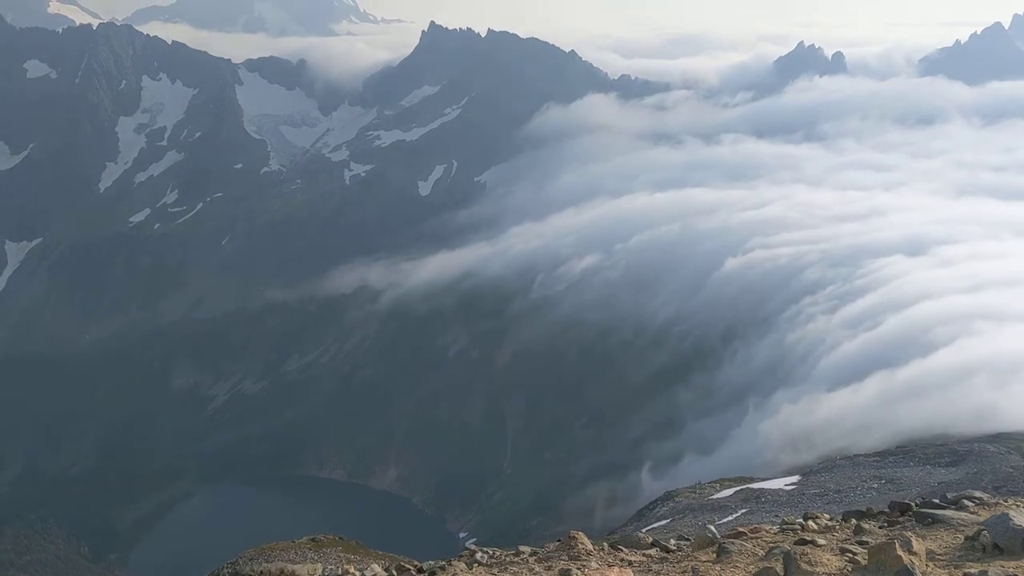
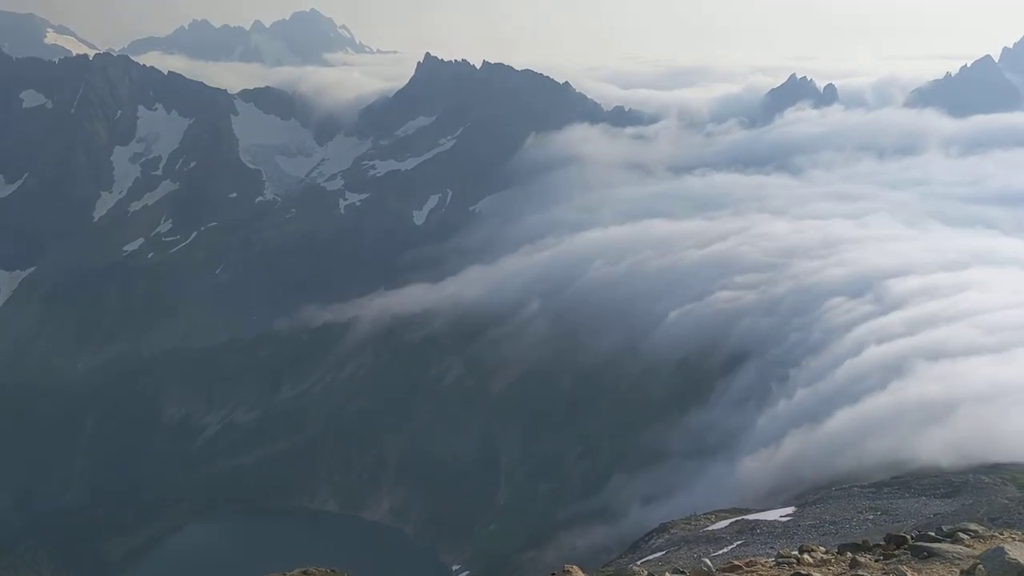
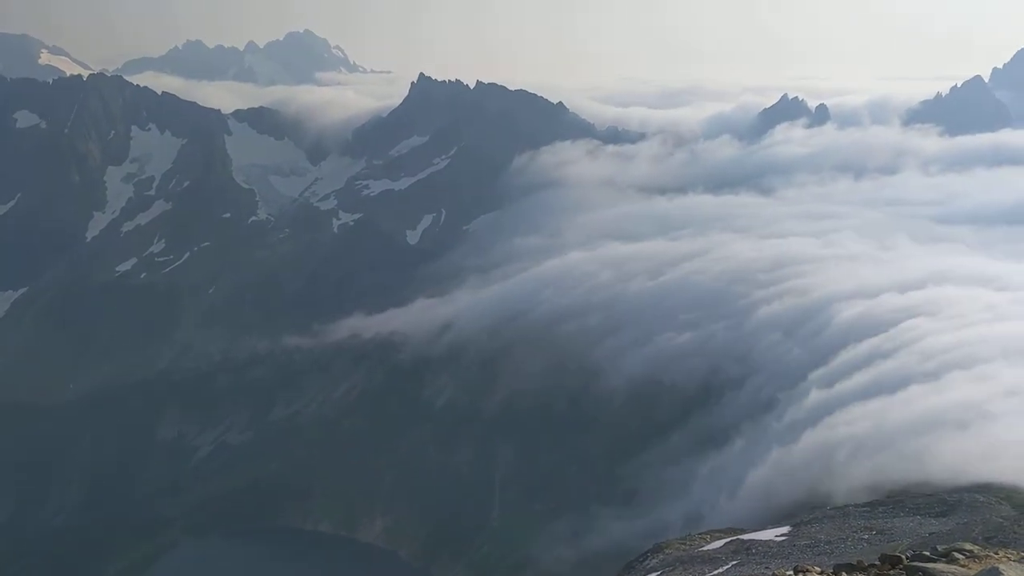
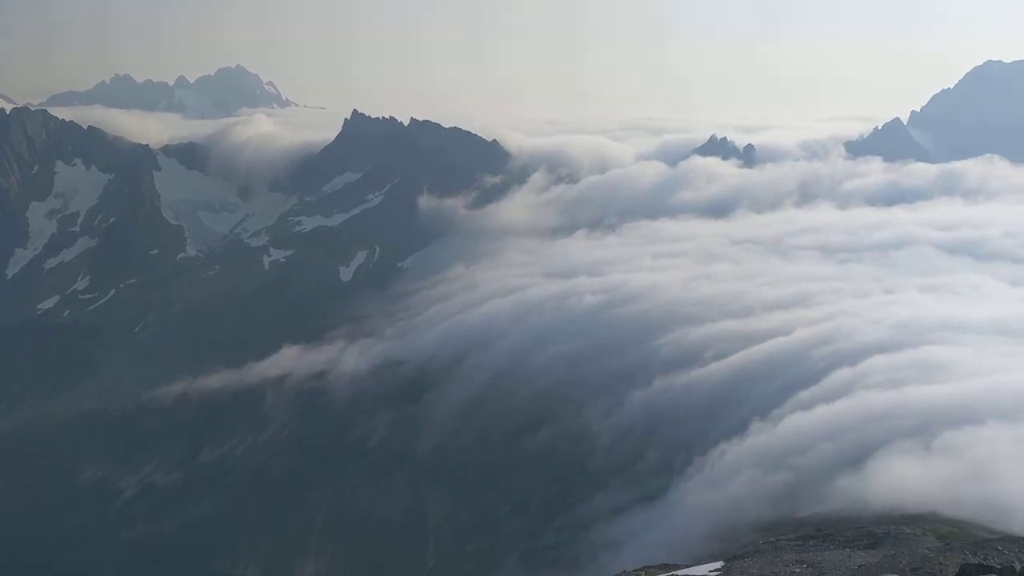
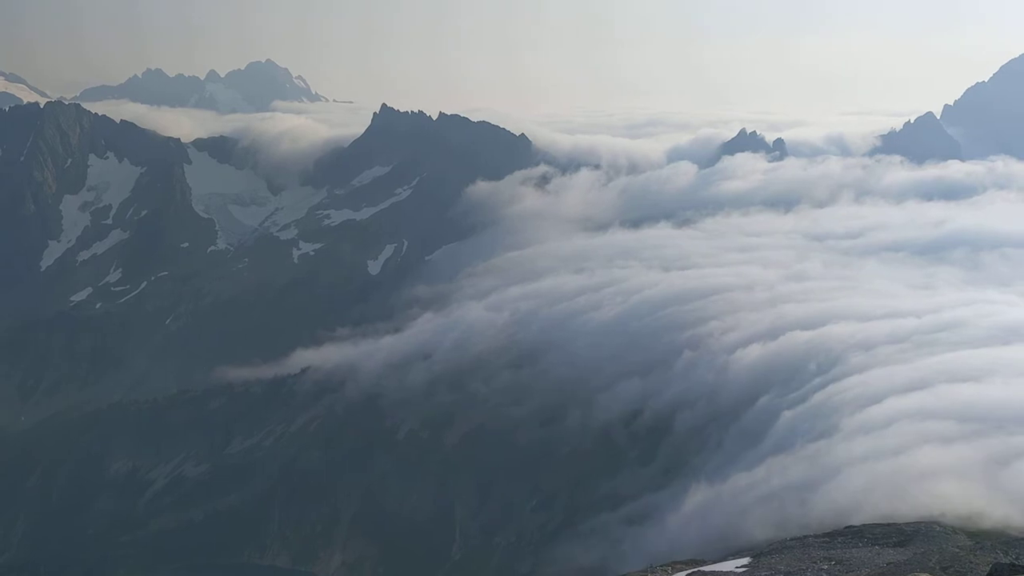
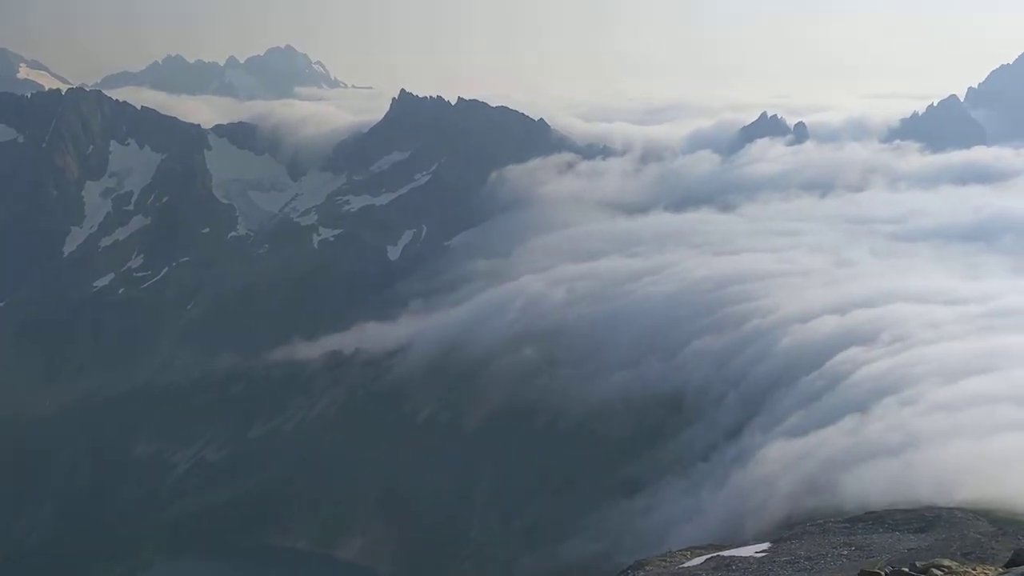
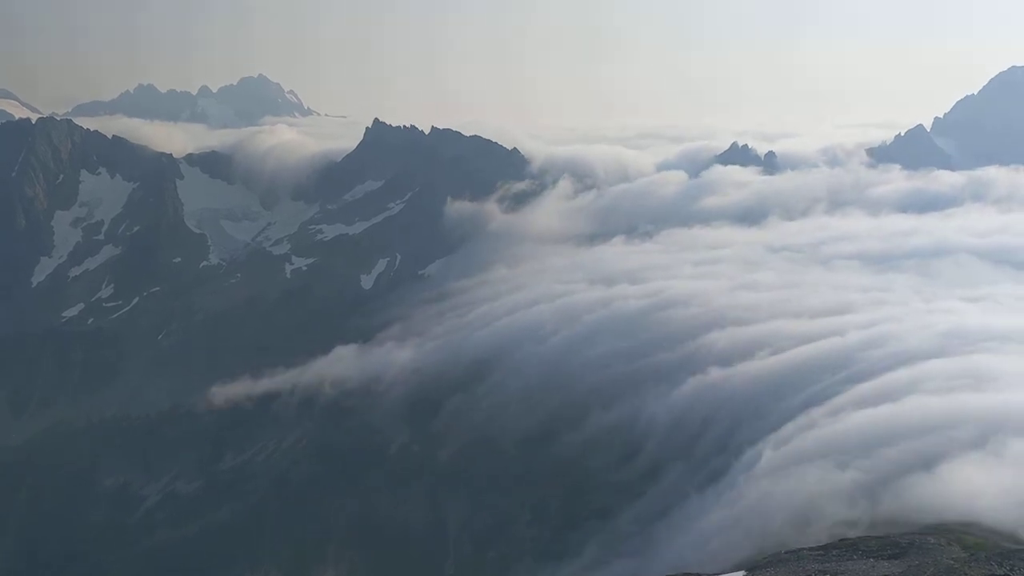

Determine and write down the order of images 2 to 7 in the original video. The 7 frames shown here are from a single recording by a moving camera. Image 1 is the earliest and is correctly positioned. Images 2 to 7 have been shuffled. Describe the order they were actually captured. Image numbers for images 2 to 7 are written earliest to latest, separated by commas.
2, 3, 6, 5, 7, 4
